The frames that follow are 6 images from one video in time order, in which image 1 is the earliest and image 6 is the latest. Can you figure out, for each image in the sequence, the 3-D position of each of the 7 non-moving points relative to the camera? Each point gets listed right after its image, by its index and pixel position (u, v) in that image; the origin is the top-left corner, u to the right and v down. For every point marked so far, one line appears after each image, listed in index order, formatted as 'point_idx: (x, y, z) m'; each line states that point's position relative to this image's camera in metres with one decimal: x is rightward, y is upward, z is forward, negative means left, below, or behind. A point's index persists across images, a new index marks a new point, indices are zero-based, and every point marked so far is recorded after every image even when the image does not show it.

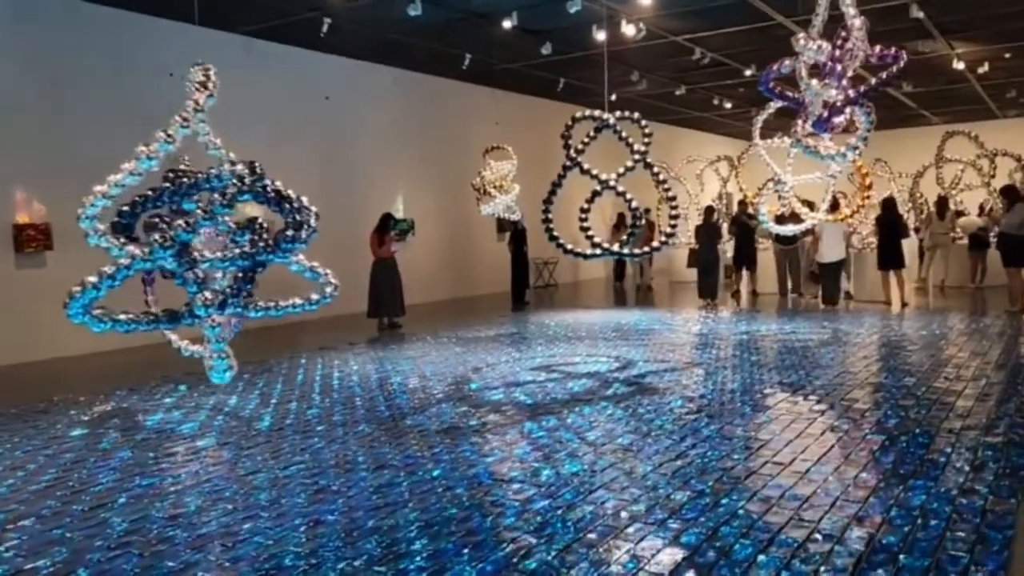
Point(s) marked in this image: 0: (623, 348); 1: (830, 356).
0: (+1.0, -0.6, +7.6) m
1: (+2.7, -0.6, +6.9) m
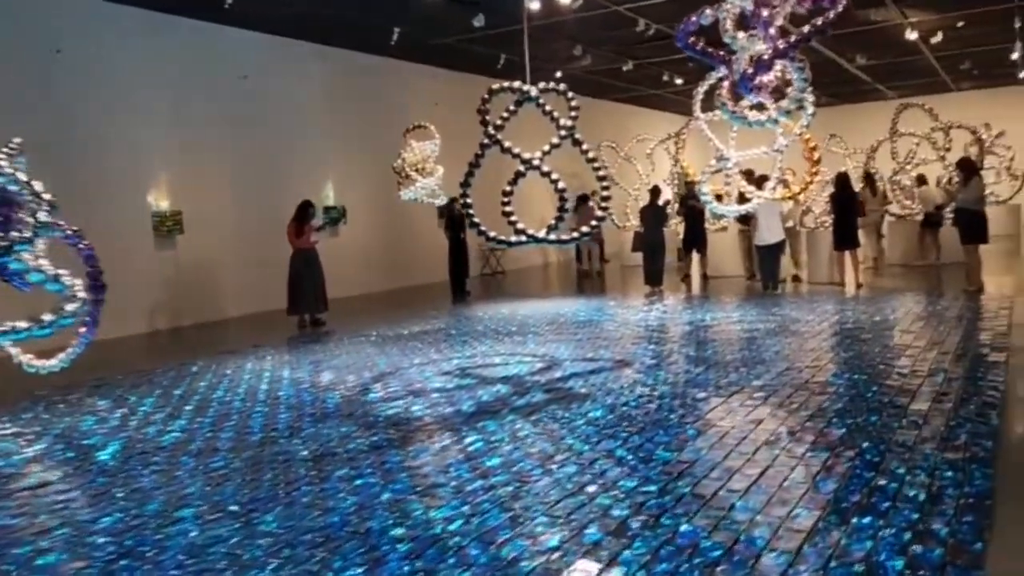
0: (+0.3, -0.5, +6.9) m
1: (+2.0, -0.5, +6.2) m
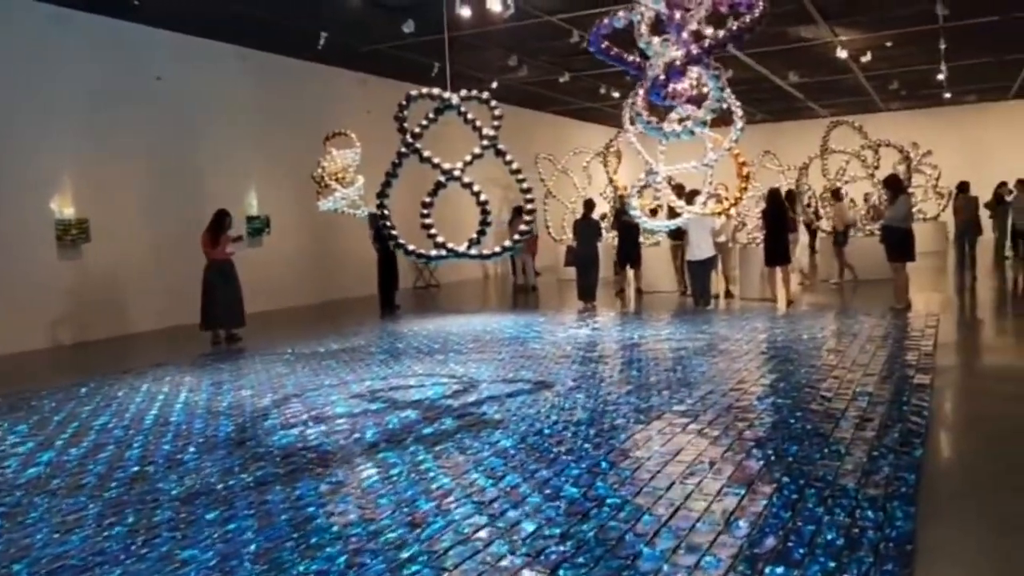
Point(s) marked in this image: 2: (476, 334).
0: (-0.3, -0.6, +6.6) m
1: (+1.4, -0.6, +6.0) m
2: (-0.4, -0.5, +8.5) m
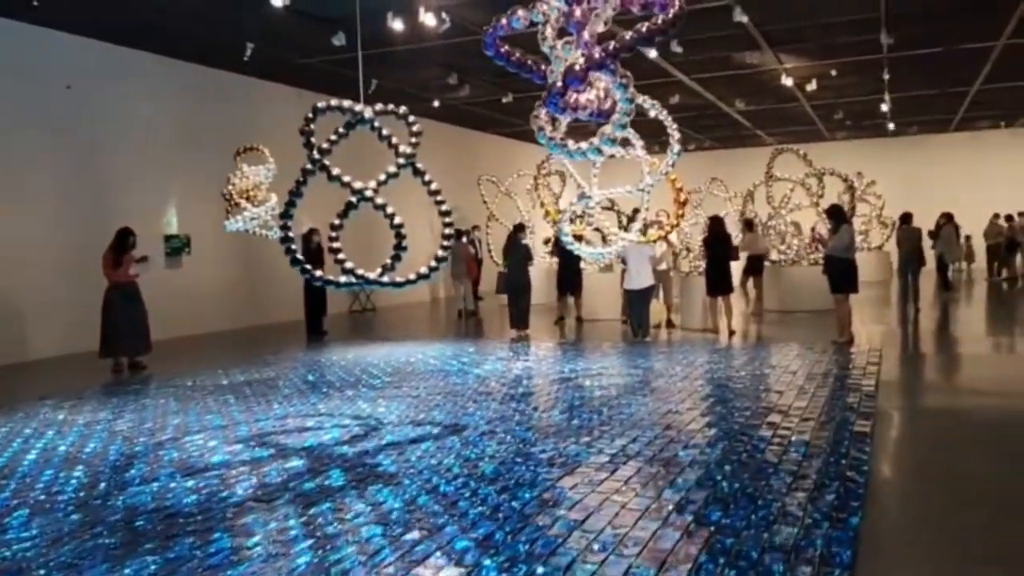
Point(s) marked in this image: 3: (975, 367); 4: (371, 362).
0: (-1.0, -0.8, +6.0) m
1: (+0.8, -0.8, +5.5) m
2: (-1.1, -0.8, +7.9) m
3: (+4.3, -0.7, +7.5) m
4: (-1.4, -0.8, +8.3) m
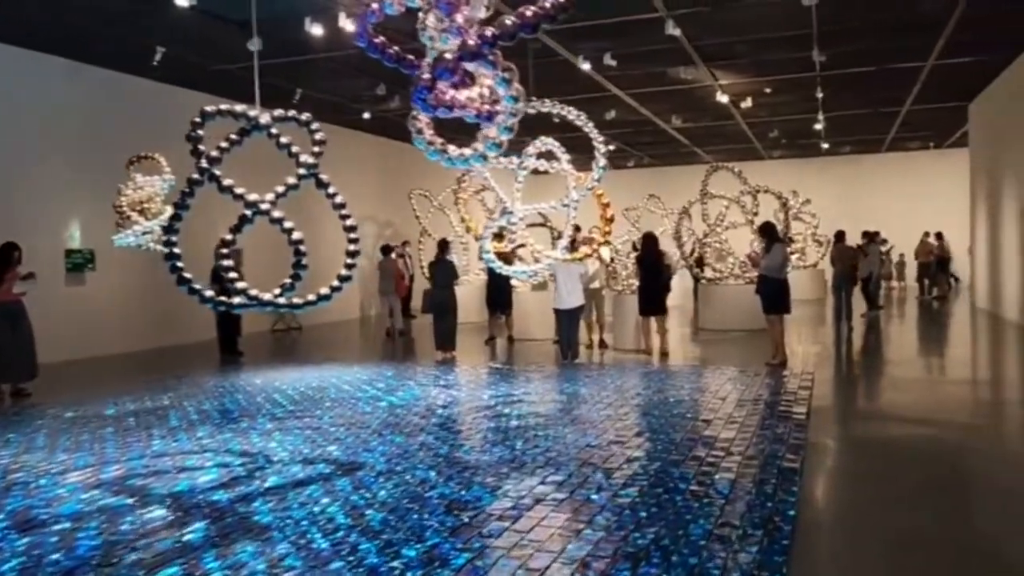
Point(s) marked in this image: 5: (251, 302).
0: (-1.6, -1.0, +5.4) m
1: (+0.2, -1.0, +5.1) m
2: (-1.9, -0.9, +7.4) m
3: (+3.6, -0.9, +7.3) m
4: (-2.2, -0.9, +7.7) m
5: (-1.8, -0.1, +5.5) m
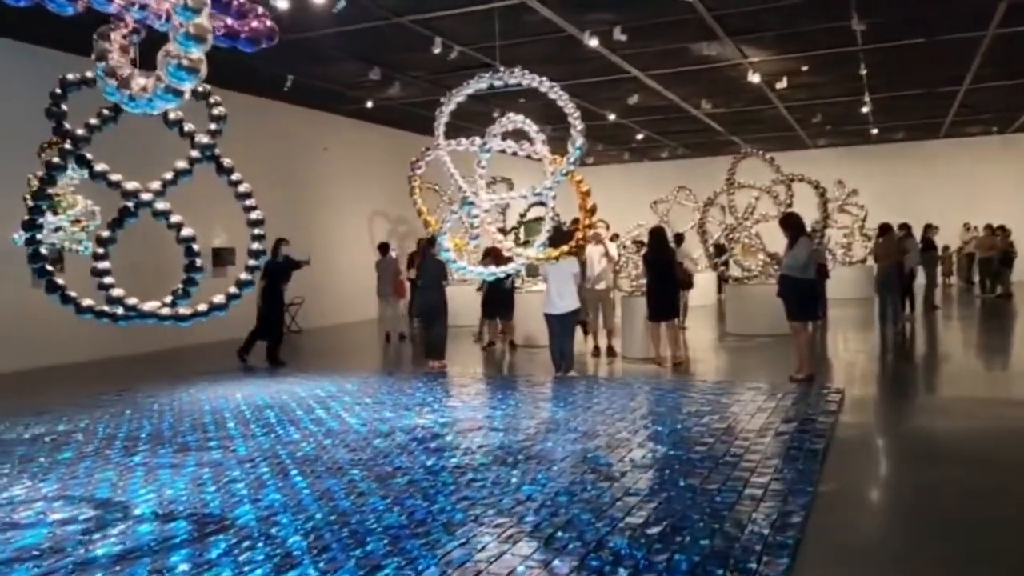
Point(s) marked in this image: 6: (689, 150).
0: (-1.9, -1.0, +4.5) m
1: (-0.2, -1.0, +4.1) m
2: (-2.1, -1.0, +6.4) m
3: (+3.3, -1.0, +6.0) m
4: (-2.4, -1.0, +6.8) m
5: (-2.1, -0.1, +4.5) m
6: (+4.3, +3.3, +19.6) m
